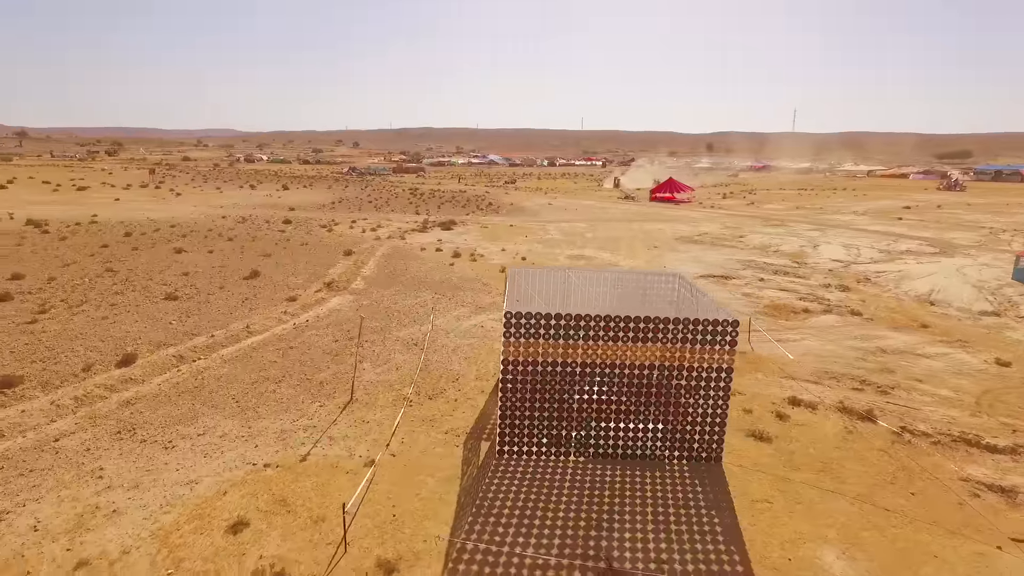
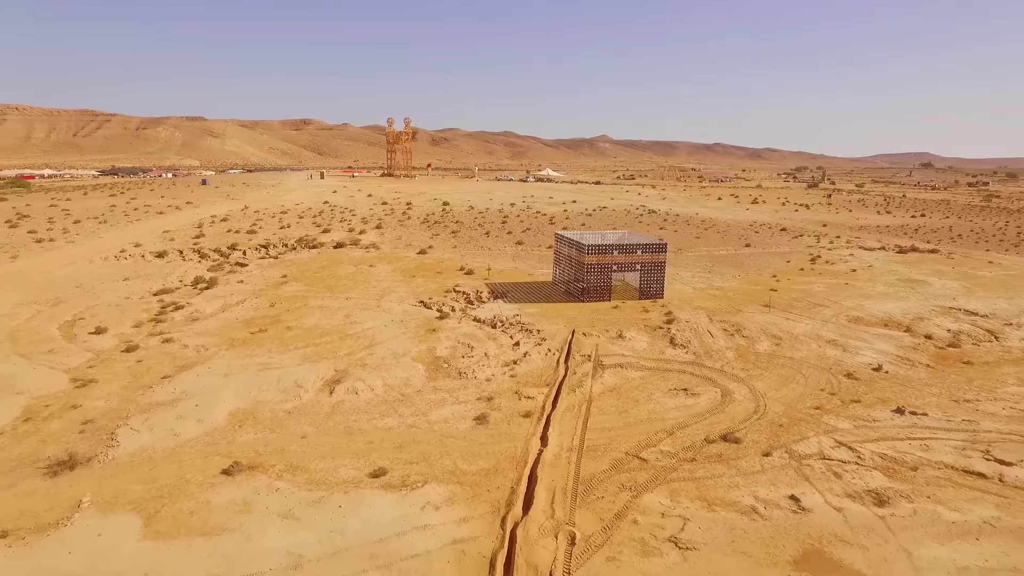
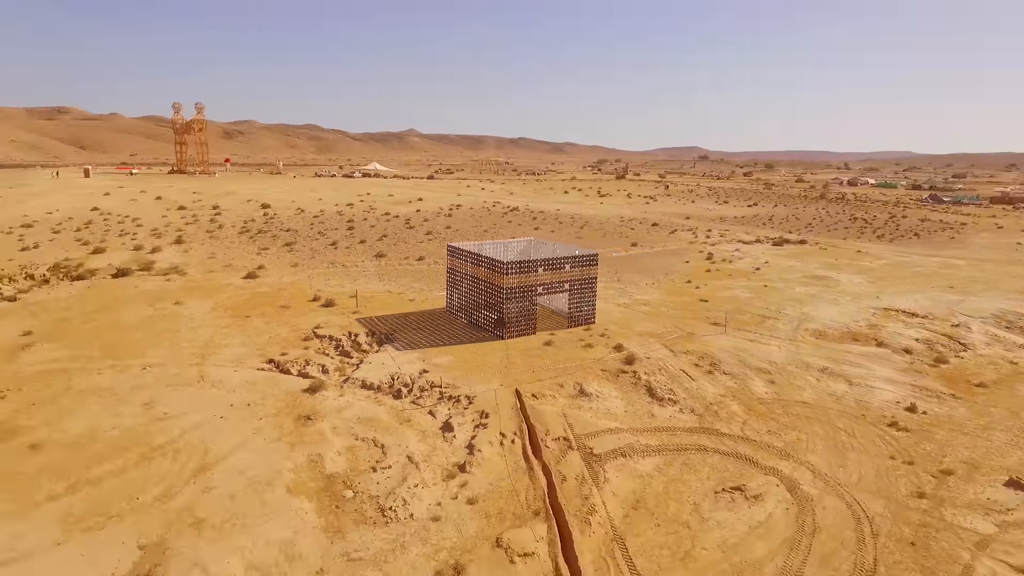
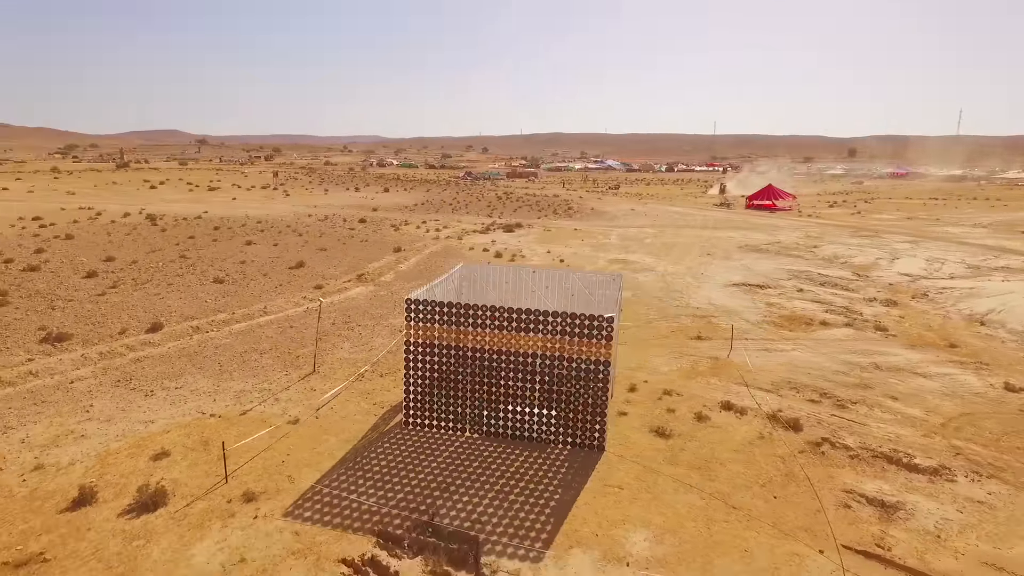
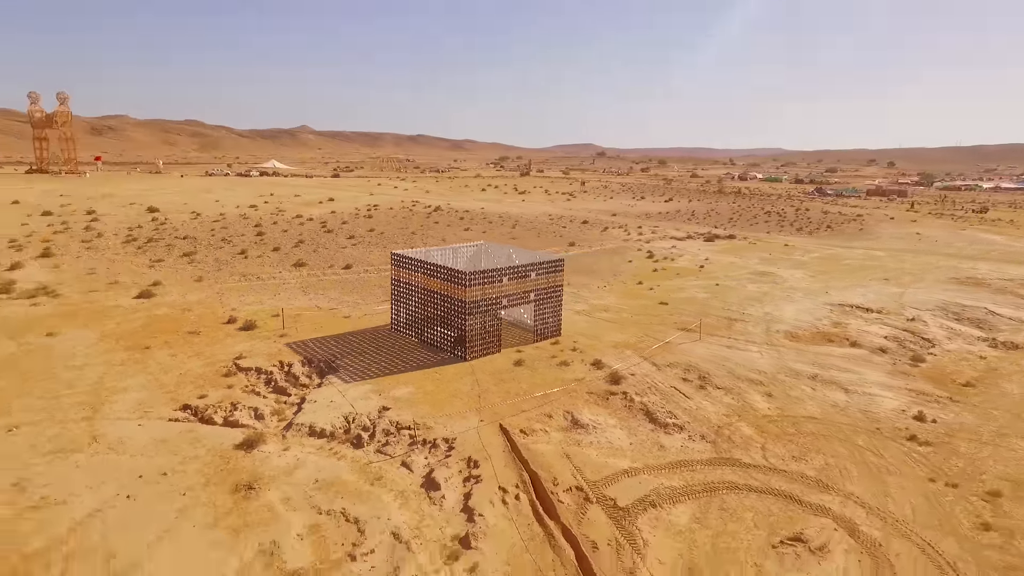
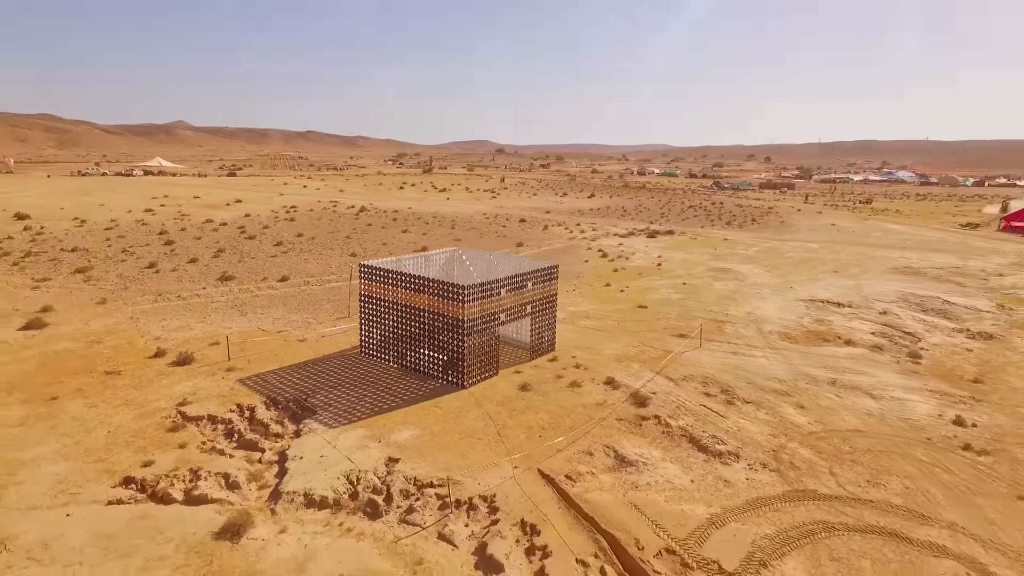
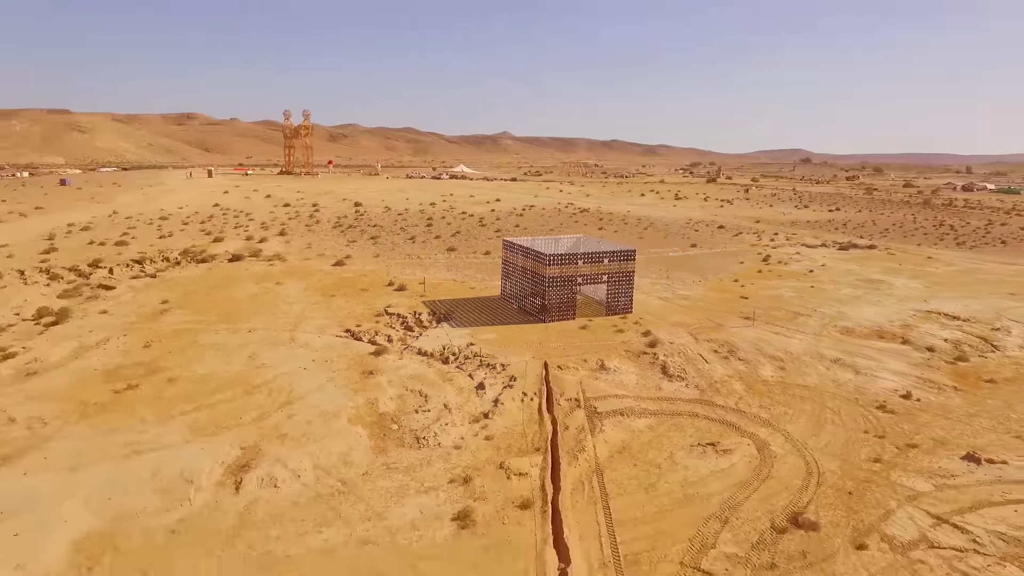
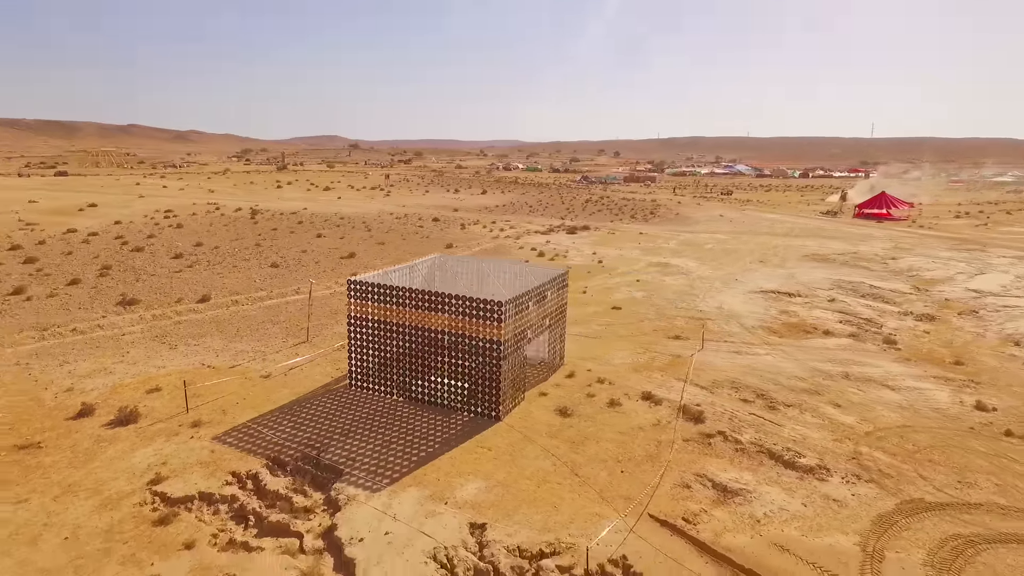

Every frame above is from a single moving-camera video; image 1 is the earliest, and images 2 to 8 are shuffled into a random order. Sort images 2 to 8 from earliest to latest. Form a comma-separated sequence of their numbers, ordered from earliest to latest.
4, 8, 6, 5, 3, 7, 2
